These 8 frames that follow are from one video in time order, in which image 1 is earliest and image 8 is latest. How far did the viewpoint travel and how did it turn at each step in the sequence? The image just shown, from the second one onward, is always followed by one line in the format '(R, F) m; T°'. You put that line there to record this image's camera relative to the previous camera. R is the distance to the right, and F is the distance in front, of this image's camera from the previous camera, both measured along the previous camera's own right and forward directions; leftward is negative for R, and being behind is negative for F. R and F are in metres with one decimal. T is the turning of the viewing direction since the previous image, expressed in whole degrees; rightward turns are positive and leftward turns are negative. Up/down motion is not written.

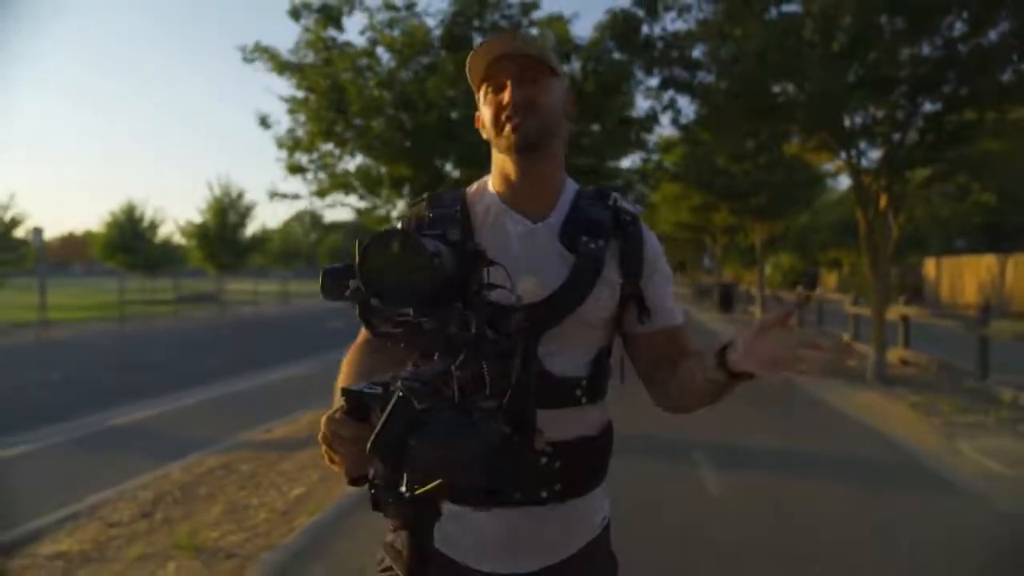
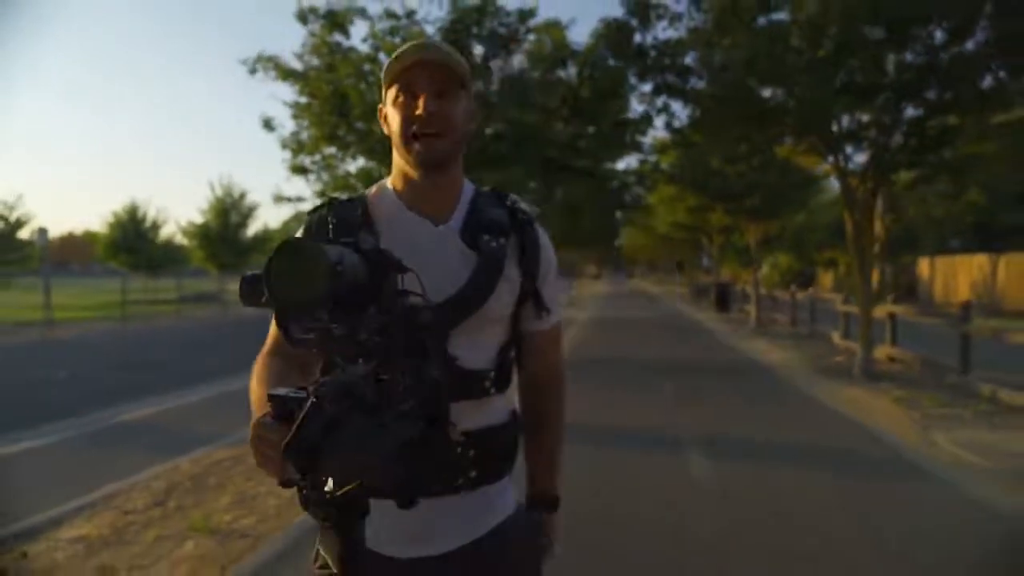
(0.0, -0.4) m; 0°
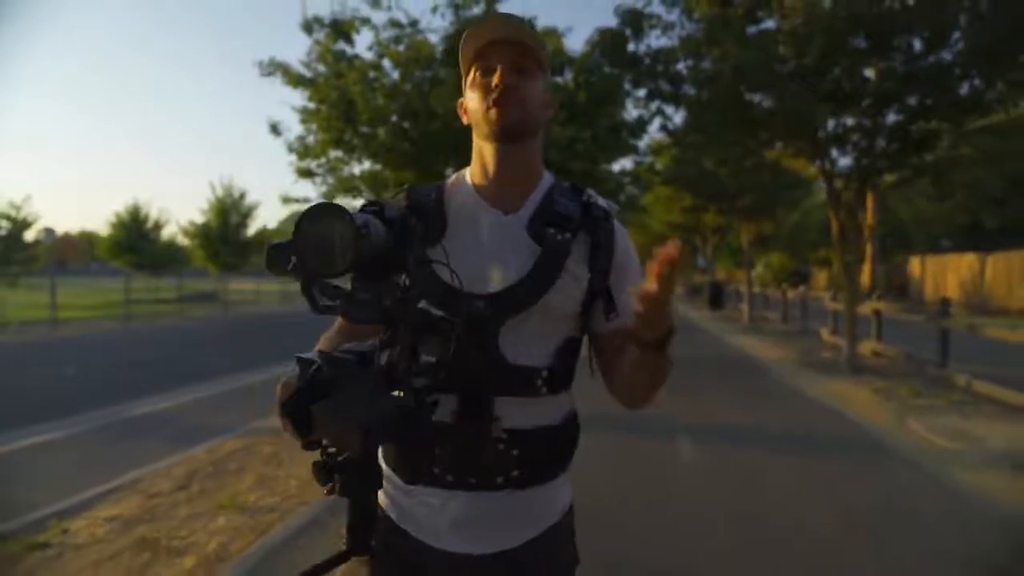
(0.0, -0.5) m; 0°
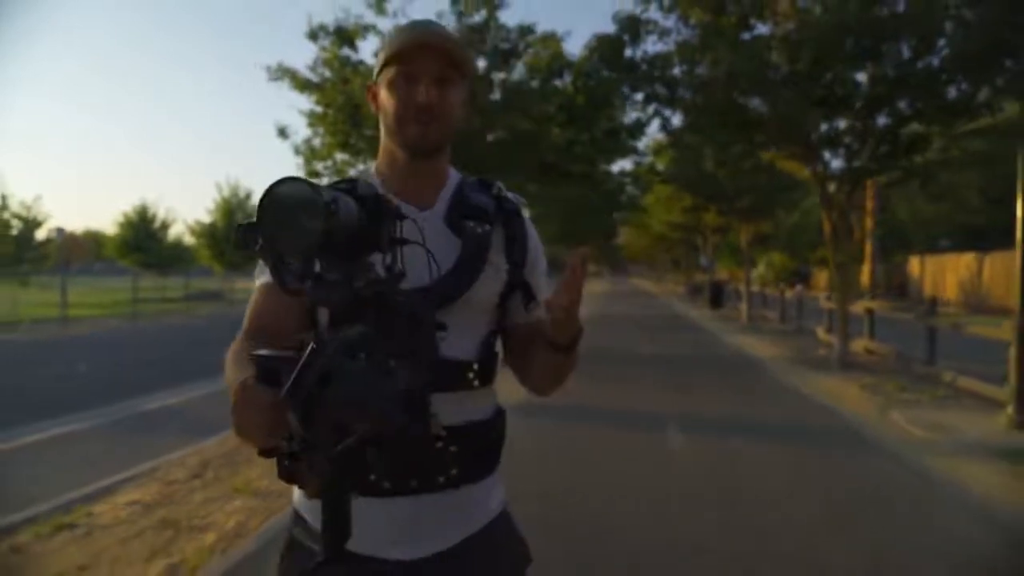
(0.0, -0.4) m; 0°
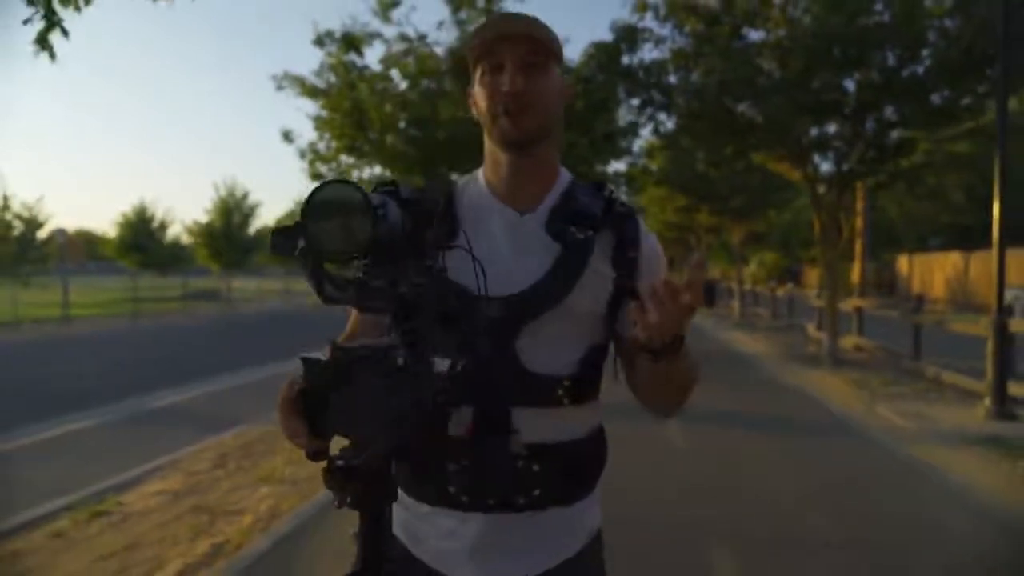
(-0.1, -0.5) m; 0°
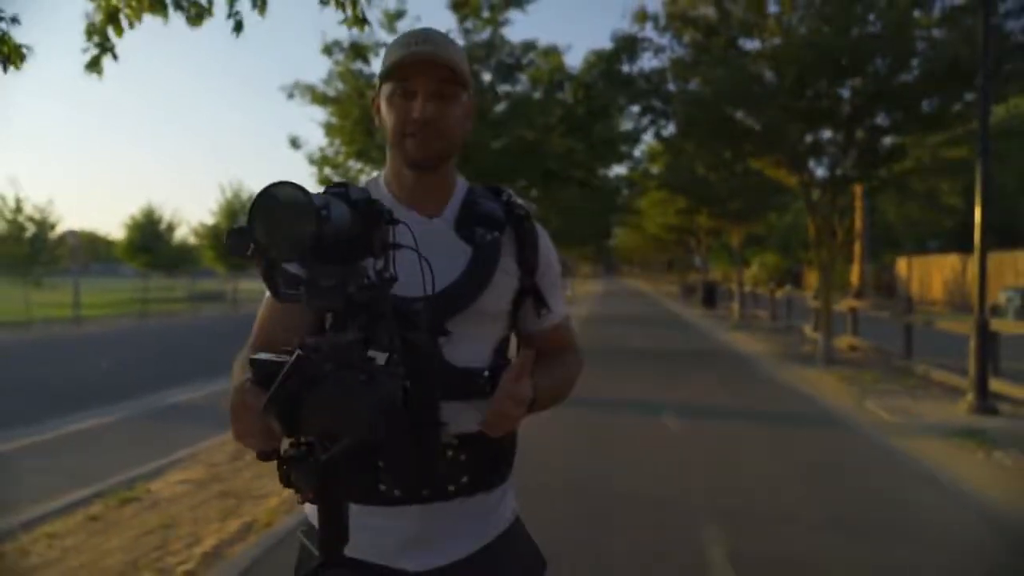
(0.0, -0.5) m; 0°
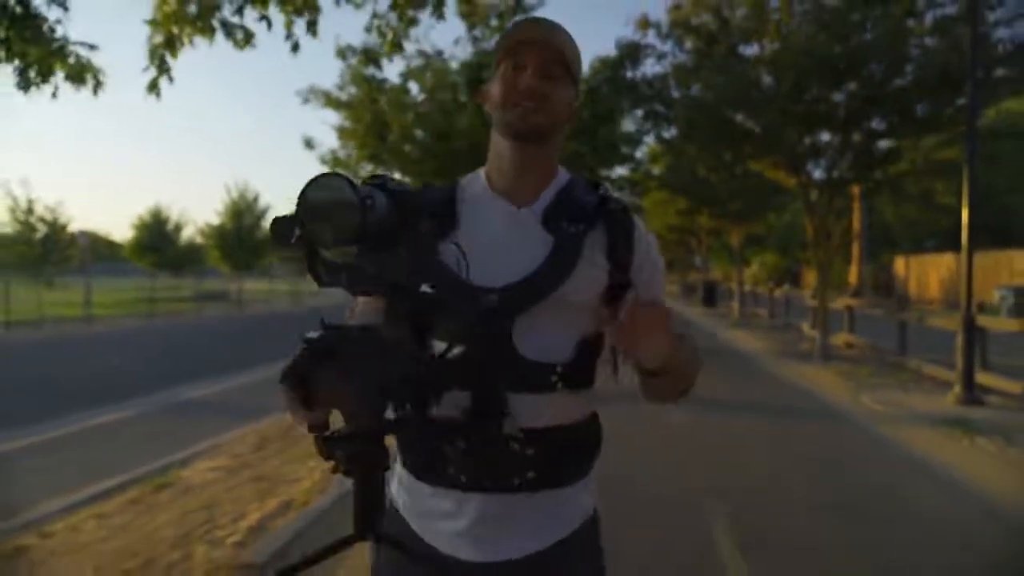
(-0.1, -0.5) m; 0°
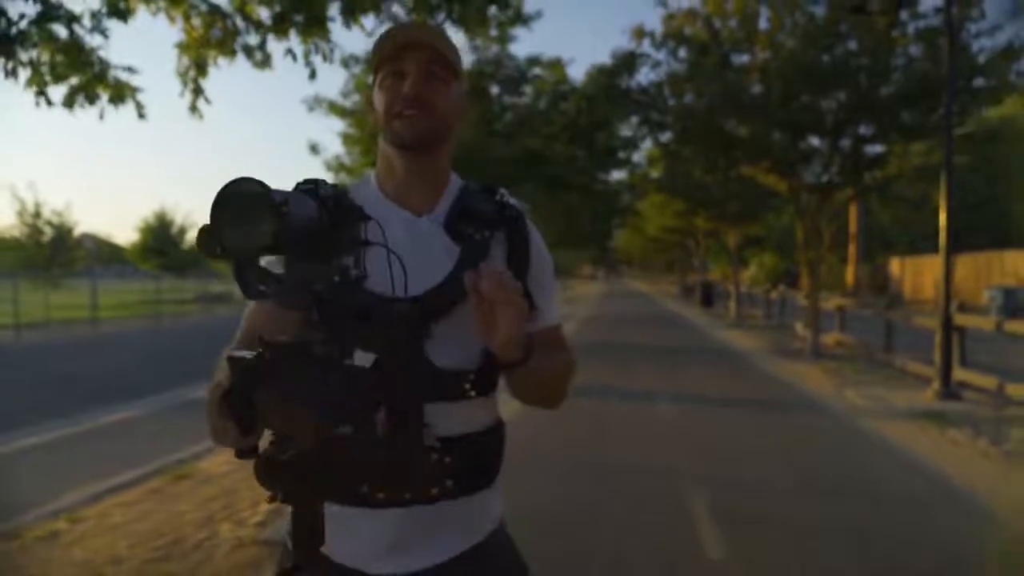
(0.0, -0.5) m; 0°
